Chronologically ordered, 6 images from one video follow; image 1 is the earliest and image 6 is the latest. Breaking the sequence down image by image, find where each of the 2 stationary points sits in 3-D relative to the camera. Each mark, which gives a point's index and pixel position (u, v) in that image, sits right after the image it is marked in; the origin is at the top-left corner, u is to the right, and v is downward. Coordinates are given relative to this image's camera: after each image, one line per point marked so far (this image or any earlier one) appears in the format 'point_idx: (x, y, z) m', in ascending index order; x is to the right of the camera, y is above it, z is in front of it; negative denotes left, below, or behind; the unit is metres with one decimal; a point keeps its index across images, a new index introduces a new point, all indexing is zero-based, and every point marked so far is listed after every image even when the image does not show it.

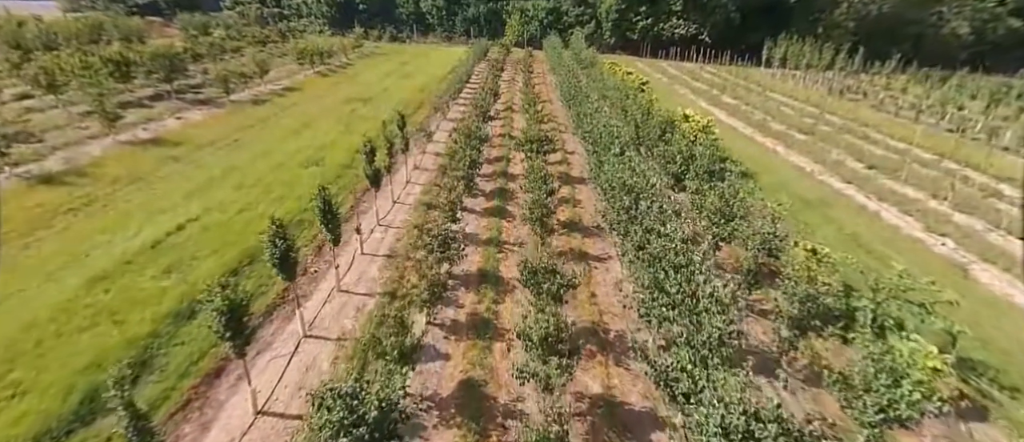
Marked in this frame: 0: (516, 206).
0: (+0.2, +0.6, +19.2) m
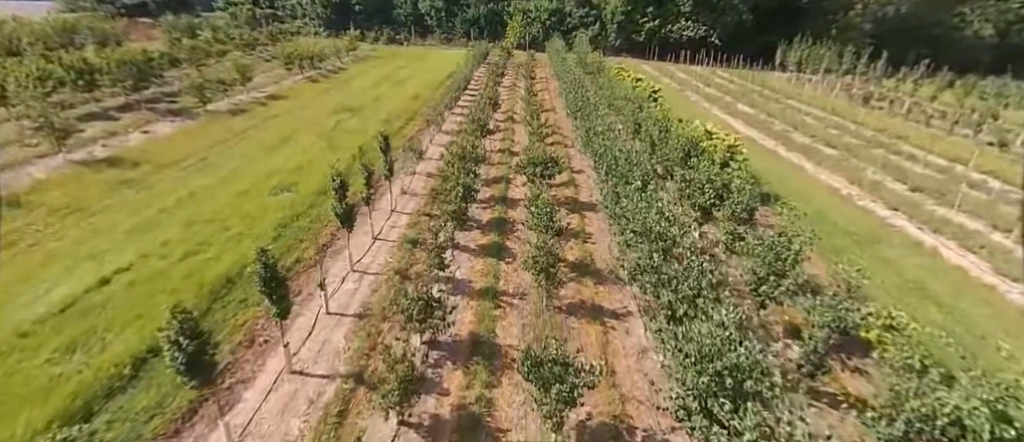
0: (+0.2, -0.8, +16.5) m
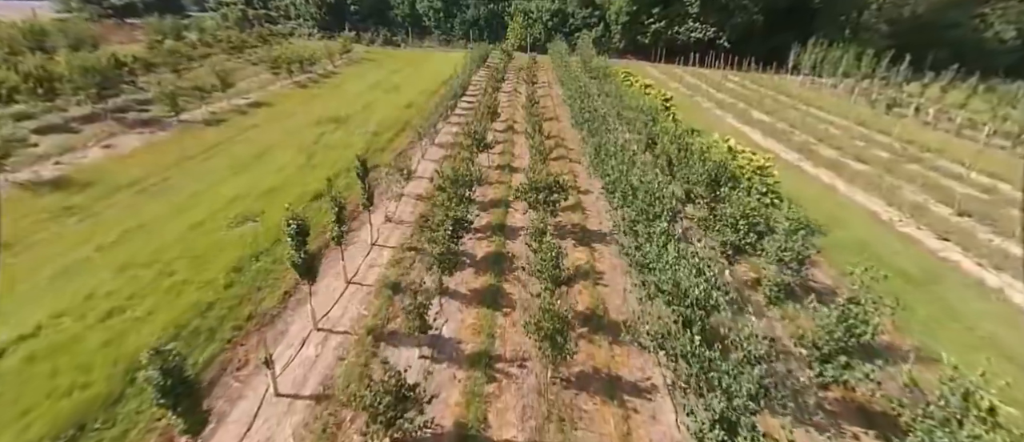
0: (+0.2, -2.0, +14.1) m
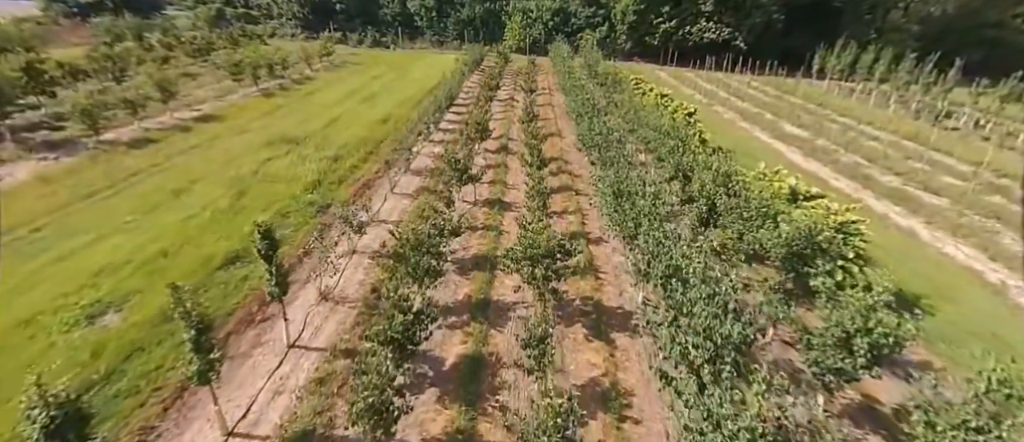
0: (-0.3, -4.2, +9.0) m
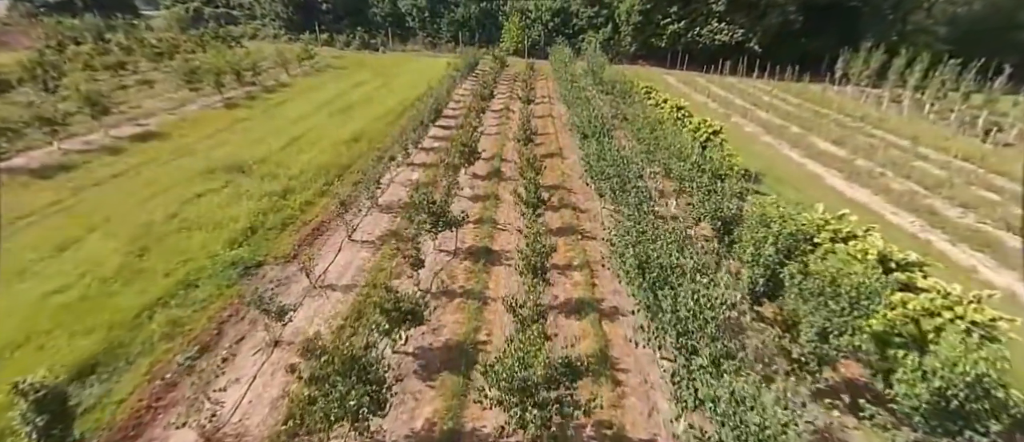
0: (-0.6, -6.1, +4.9) m
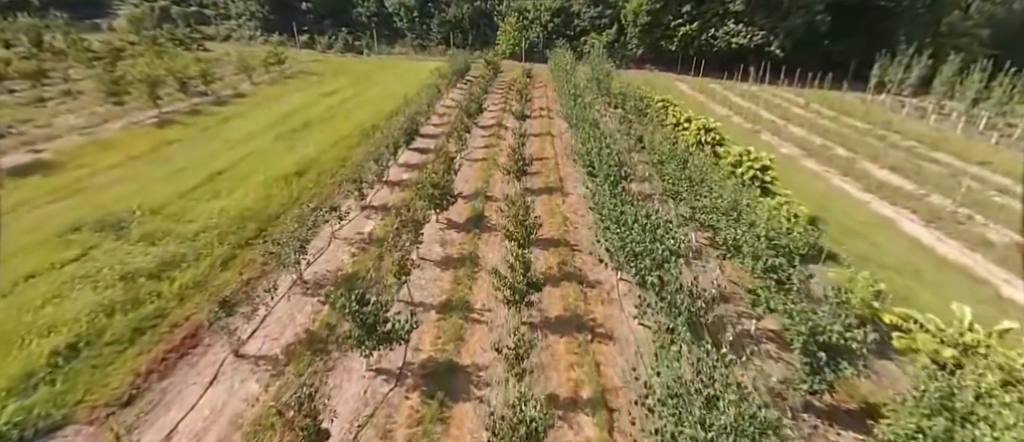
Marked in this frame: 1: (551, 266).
0: (-1.2, -8.4, -0.4) m
1: (+1.2, -1.4, +14.1) m
